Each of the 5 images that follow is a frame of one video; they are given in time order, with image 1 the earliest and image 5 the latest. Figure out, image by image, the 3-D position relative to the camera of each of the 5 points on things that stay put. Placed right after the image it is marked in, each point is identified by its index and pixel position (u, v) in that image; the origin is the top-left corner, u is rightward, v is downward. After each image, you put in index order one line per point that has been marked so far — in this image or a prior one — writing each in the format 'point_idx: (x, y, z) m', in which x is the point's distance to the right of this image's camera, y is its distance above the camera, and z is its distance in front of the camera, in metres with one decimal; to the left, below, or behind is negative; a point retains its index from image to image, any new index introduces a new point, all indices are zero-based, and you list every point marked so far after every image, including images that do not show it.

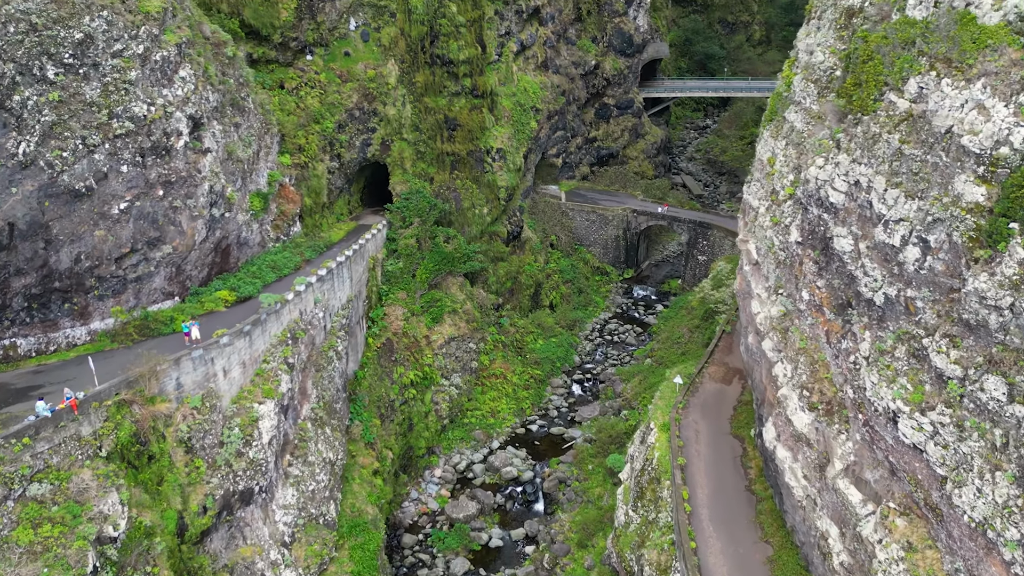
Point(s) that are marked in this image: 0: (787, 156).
0: (+5.4, +2.5, +13.8) m
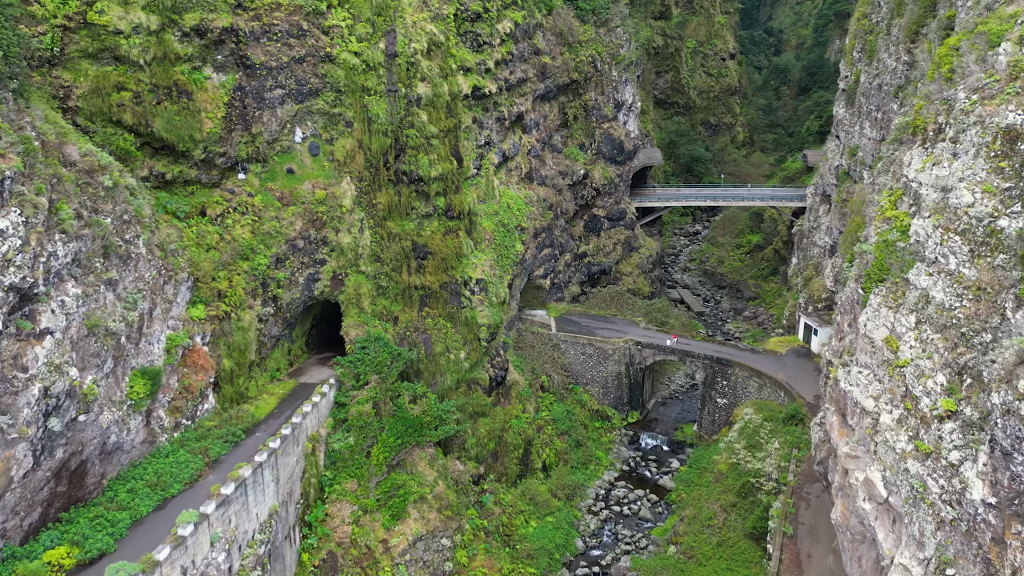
0: (+5.4, -0.8, +9.0) m
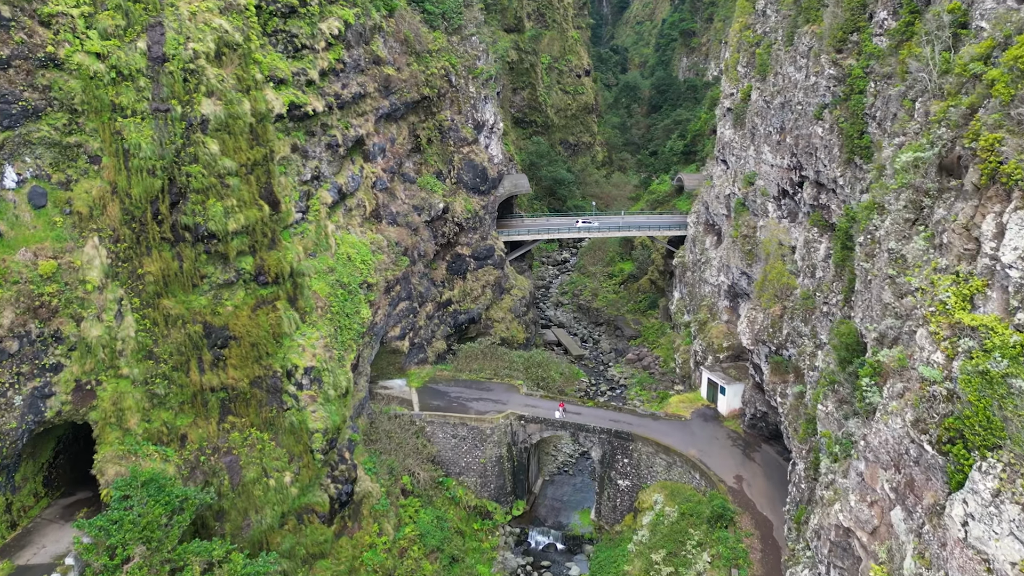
0: (+4.3, -2.2, +4.5) m
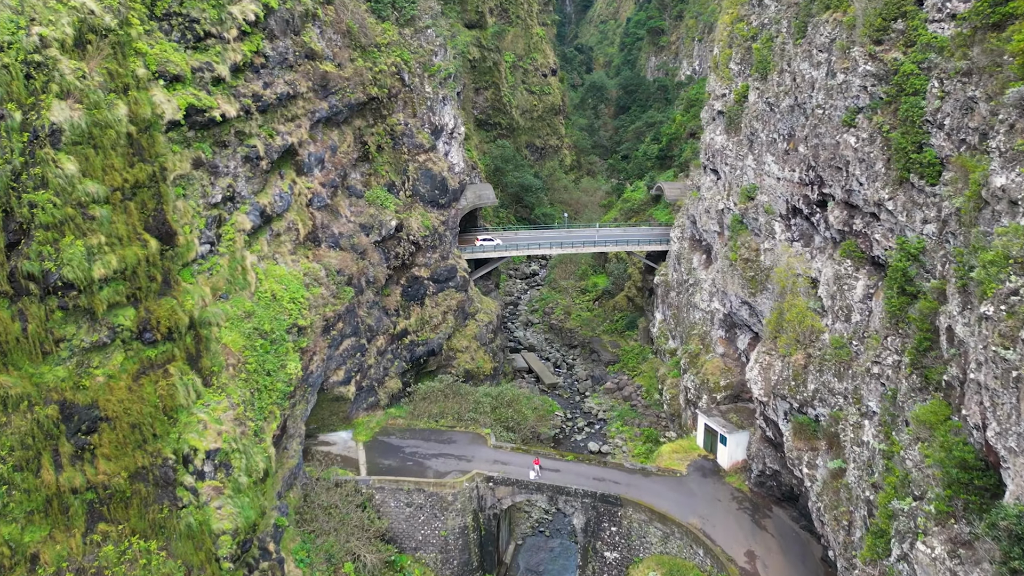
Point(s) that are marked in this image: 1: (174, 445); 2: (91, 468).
0: (+4.2, -3.0, +1.3) m
1: (-5.8, -2.6, +12.4) m
2: (-6.7, -2.8, +11.4) m
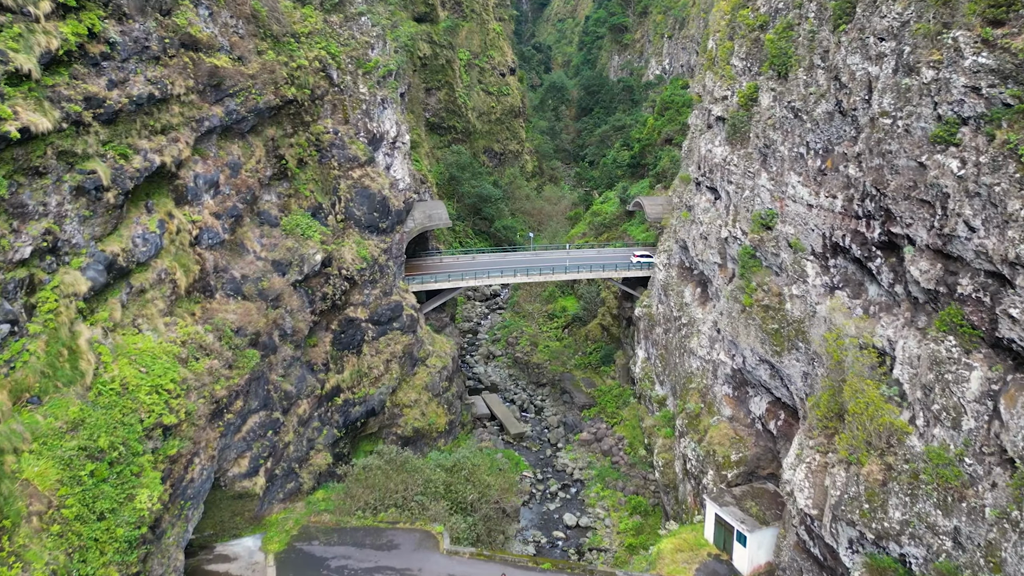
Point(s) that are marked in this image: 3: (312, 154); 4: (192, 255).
0: (+4.3, -4.2, -2.8) m
1: (-6.3, -4.0, +7.7) m
2: (-7.1, -4.1, +6.7) m
3: (-5.4, +3.6, +19.2) m
4: (-6.4, +0.7, +14.3) m
